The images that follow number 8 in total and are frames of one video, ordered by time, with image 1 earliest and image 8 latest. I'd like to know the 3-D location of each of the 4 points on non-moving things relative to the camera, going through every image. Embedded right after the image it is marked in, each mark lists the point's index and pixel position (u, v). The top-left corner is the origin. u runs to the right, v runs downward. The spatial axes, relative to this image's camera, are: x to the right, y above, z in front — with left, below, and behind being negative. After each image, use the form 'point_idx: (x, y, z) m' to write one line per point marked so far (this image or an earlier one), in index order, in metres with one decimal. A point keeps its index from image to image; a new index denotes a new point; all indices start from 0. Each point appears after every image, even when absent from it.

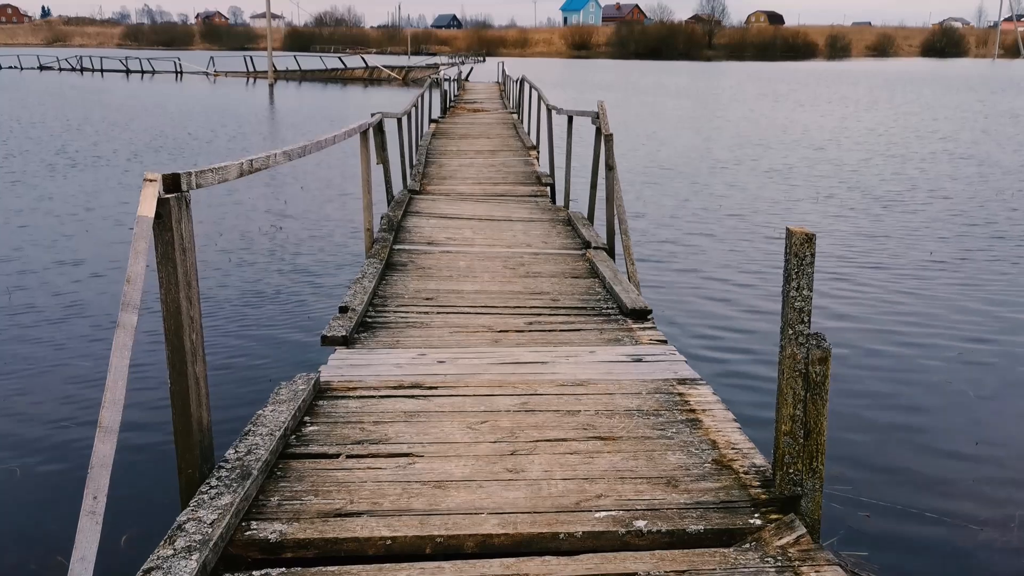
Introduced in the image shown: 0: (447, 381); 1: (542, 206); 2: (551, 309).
0: (-0.2, -0.3, +3.5) m
1: (+0.2, +0.6, +8.5) m
2: (+0.2, -0.1, +4.9) m
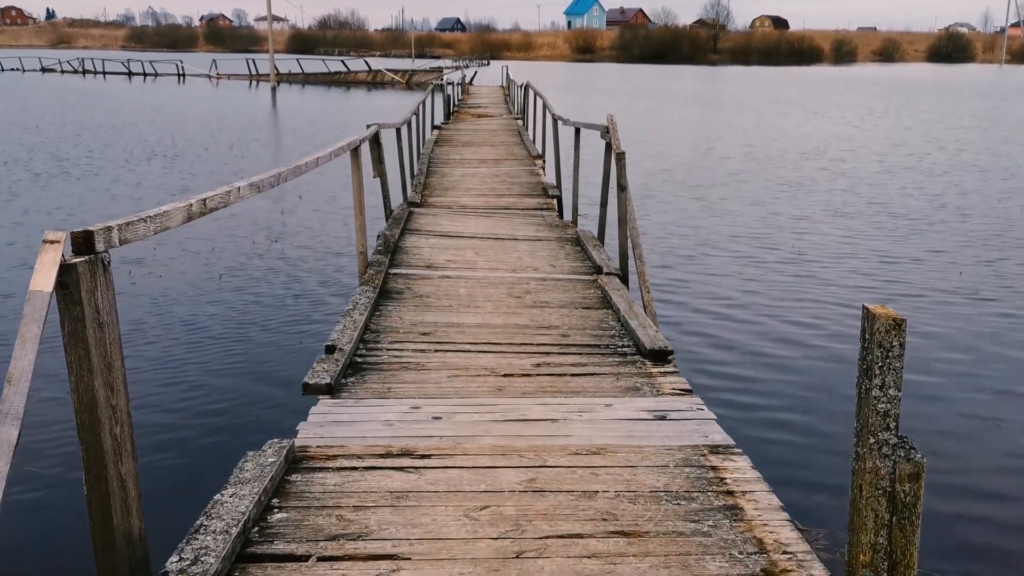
0: (-0.2, -0.4, +3.0) m
1: (+0.3, +0.5, +8.1) m
2: (+0.2, -0.2, +4.4) m
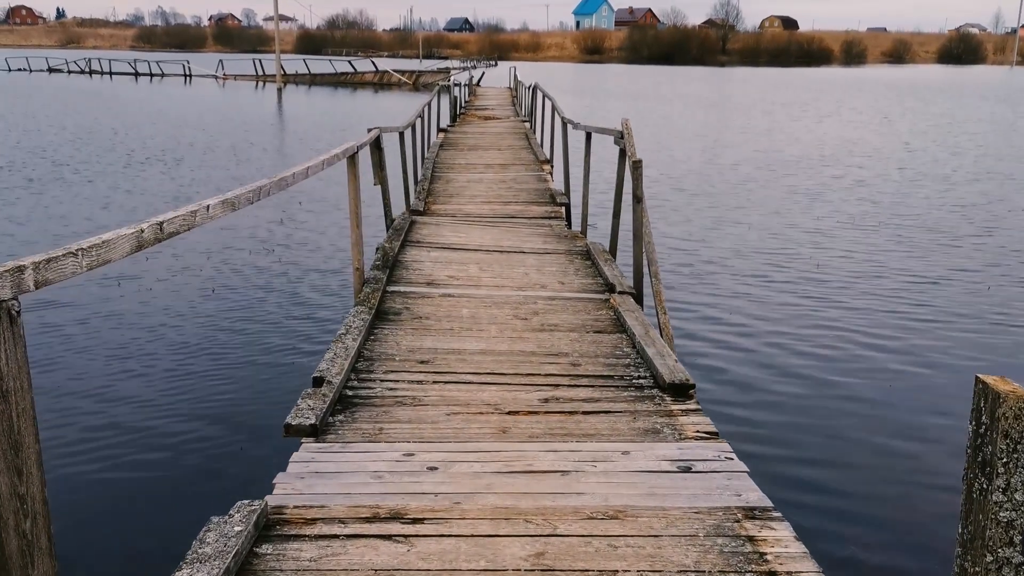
0: (-0.2, -0.5, +2.6) m
1: (+0.3, +0.4, +7.7) m
2: (+0.2, -0.3, +4.1) m
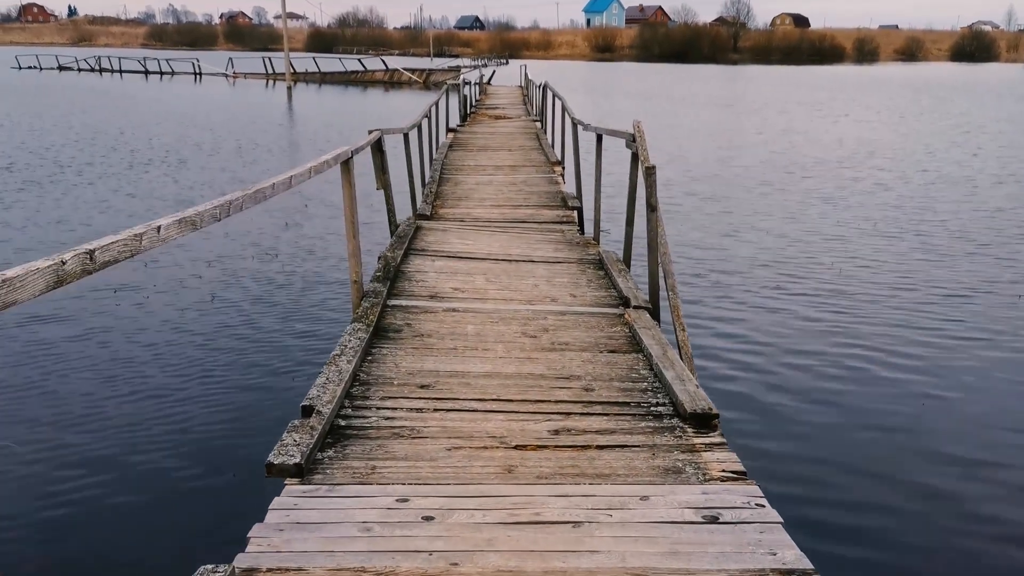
0: (-0.2, -0.6, +2.3) m
1: (+0.4, +0.3, +7.4) m
2: (+0.2, -0.4, +3.7) m
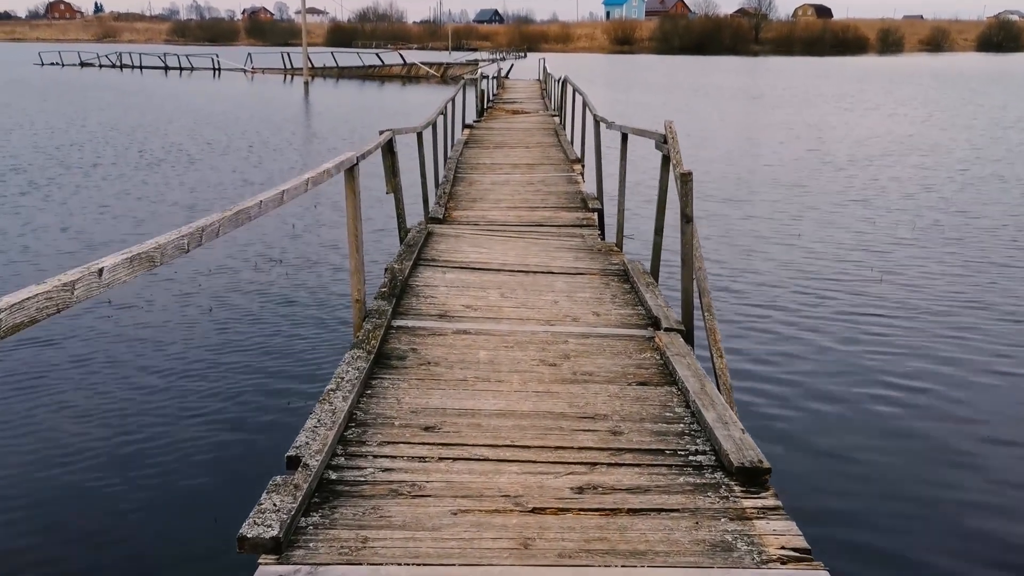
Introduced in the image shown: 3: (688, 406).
0: (-0.1, -0.7, +1.9) m
1: (+0.5, +0.3, +6.9) m
2: (+0.3, -0.5, +3.2) m
3: (+0.6, -0.4, +3.6) m
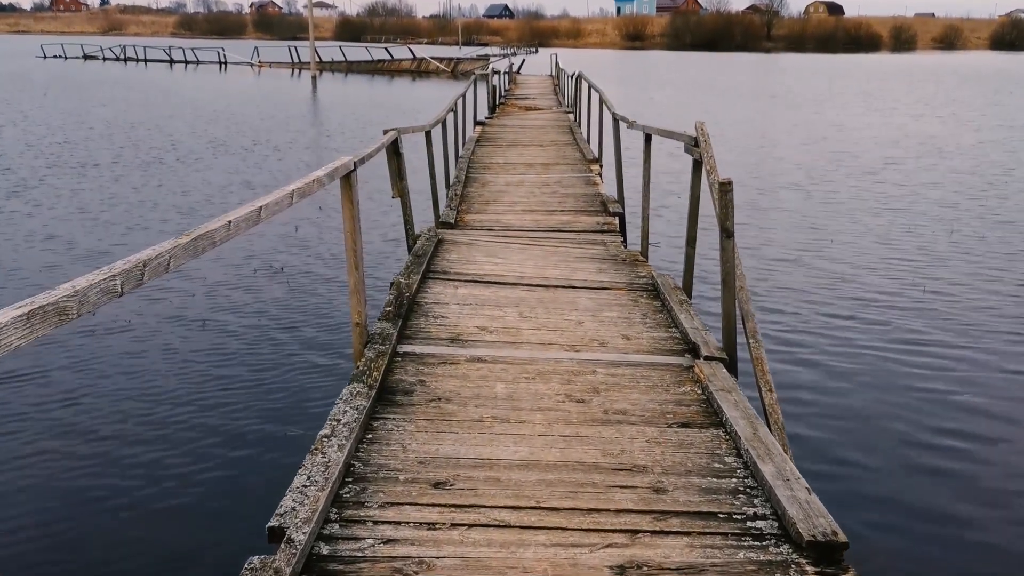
0: (-0.1, -0.8, +1.4) m
1: (+0.6, +0.2, +6.4) m
2: (+0.4, -0.6, +2.7) m
3: (+0.7, -0.5, +3.1) m
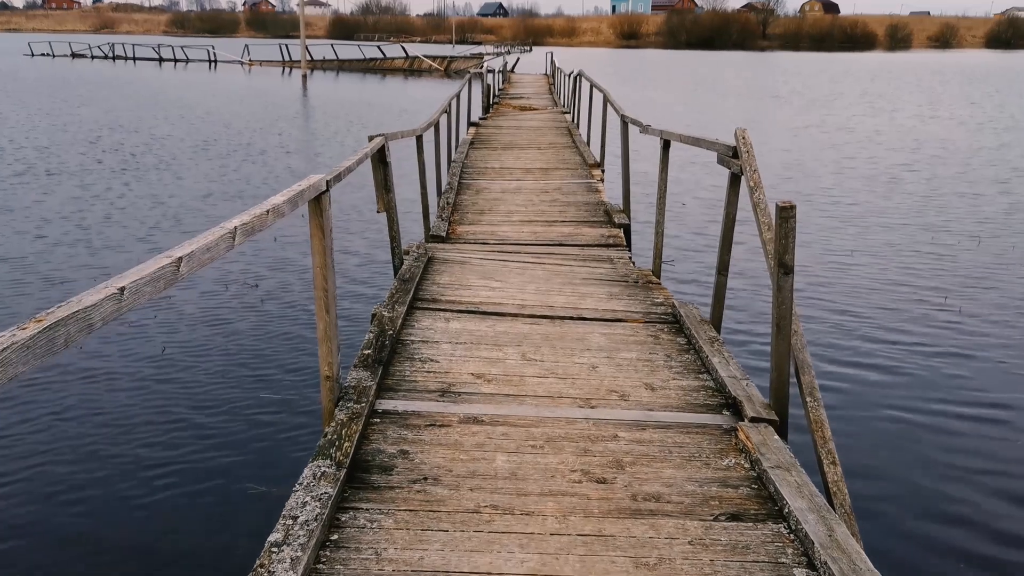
0: (-0.1, -0.9, +0.6) m
1: (+0.6, +0.1, +5.7) m
2: (+0.4, -0.7, +2.0) m
3: (+0.7, -0.6, +2.4) m
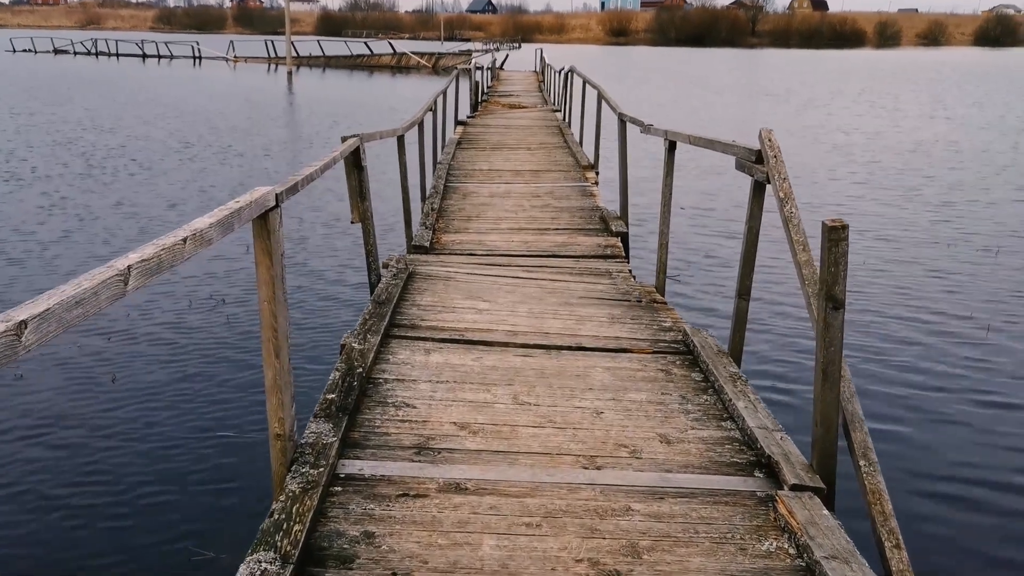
0: (-0.1, -1.0, +0.1) m
1: (+0.5, 0.0, +5.1) m
2: (+0.4, -0.8, +1.5) m
3: (+0.7, -0.7, +1.9) m
